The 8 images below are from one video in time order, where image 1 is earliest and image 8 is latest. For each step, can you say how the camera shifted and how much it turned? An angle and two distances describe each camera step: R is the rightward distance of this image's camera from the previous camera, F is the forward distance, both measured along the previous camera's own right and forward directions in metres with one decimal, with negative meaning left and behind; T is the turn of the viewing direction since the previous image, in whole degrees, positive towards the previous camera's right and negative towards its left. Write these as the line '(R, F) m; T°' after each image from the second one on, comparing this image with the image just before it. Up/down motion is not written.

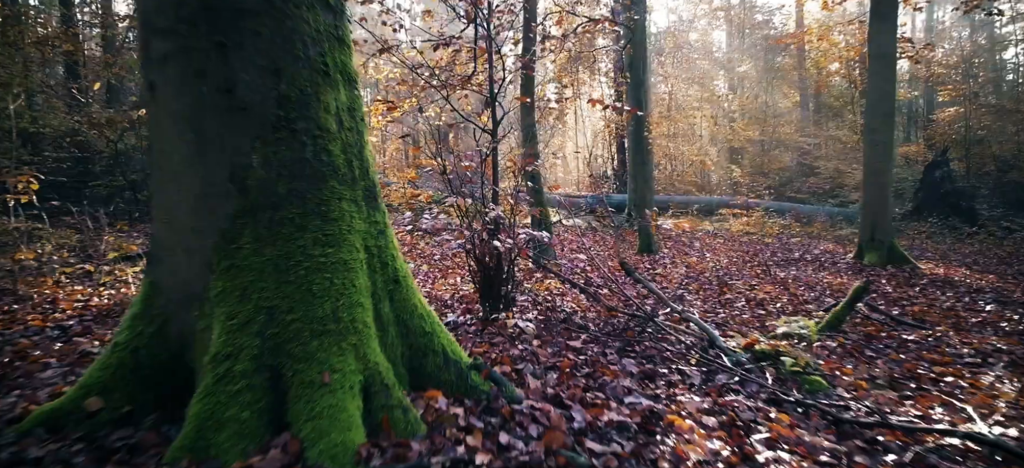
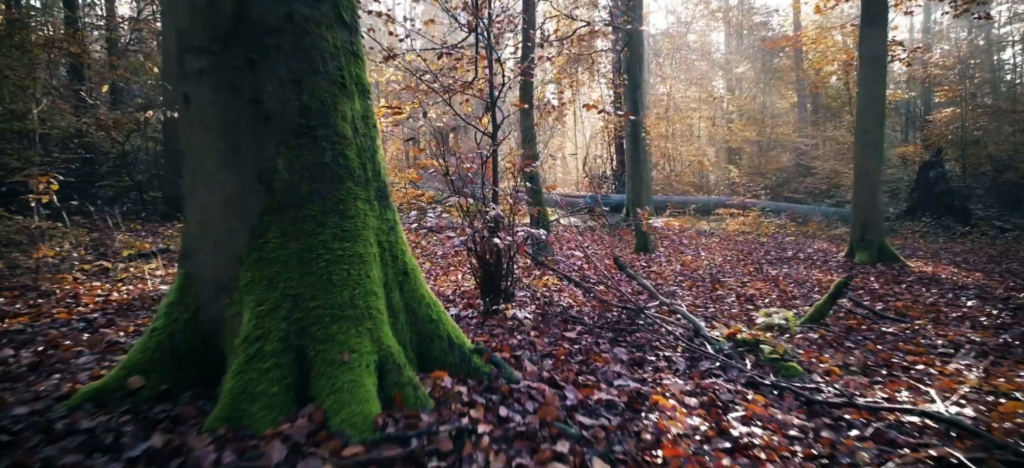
(0.0, -0.3) m; 0°
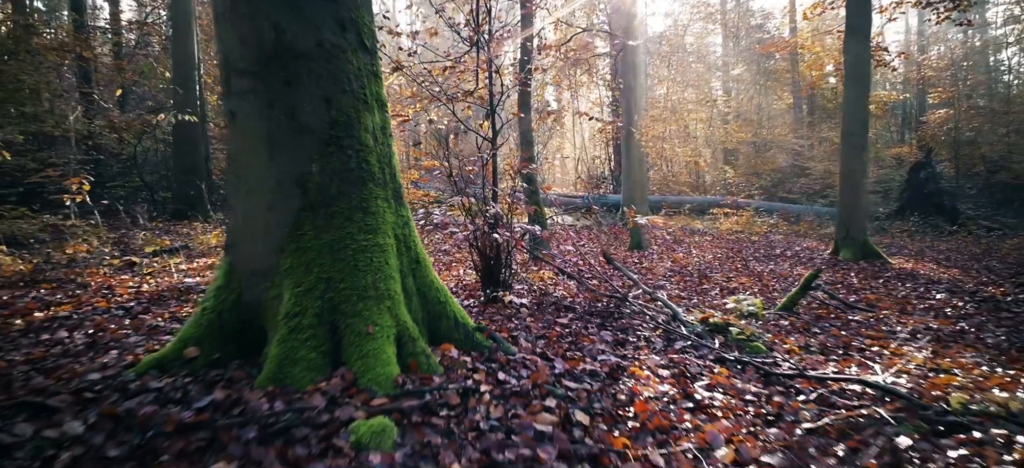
(0.0, -0.5) m; 0°
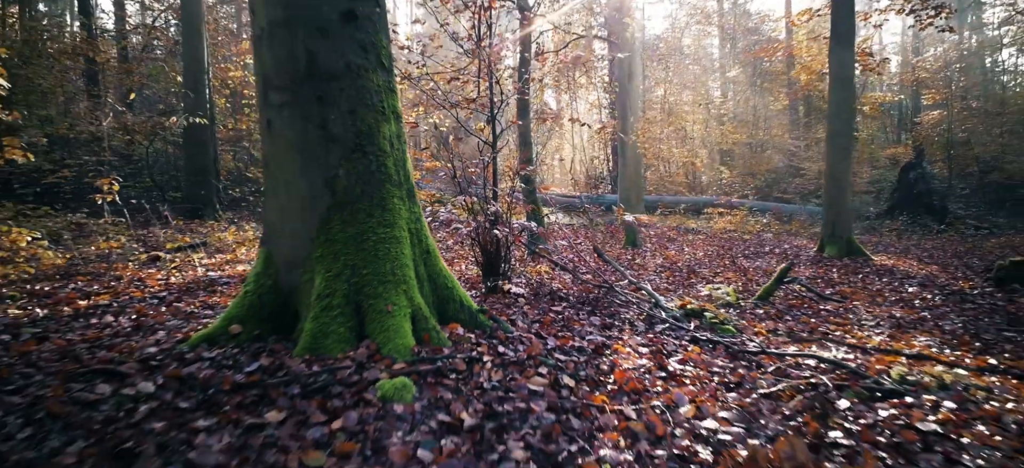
(0.0, -0.5) m; 0°
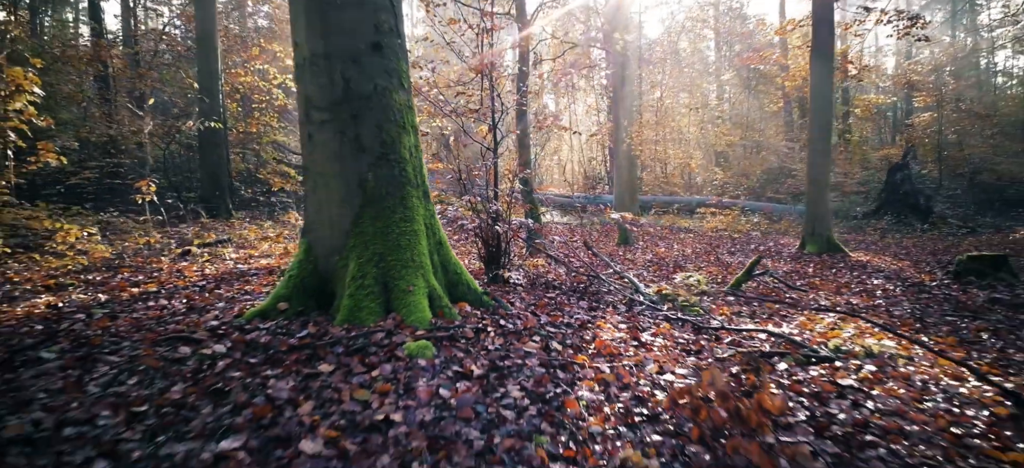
(0.0, -0.7) m; 0°
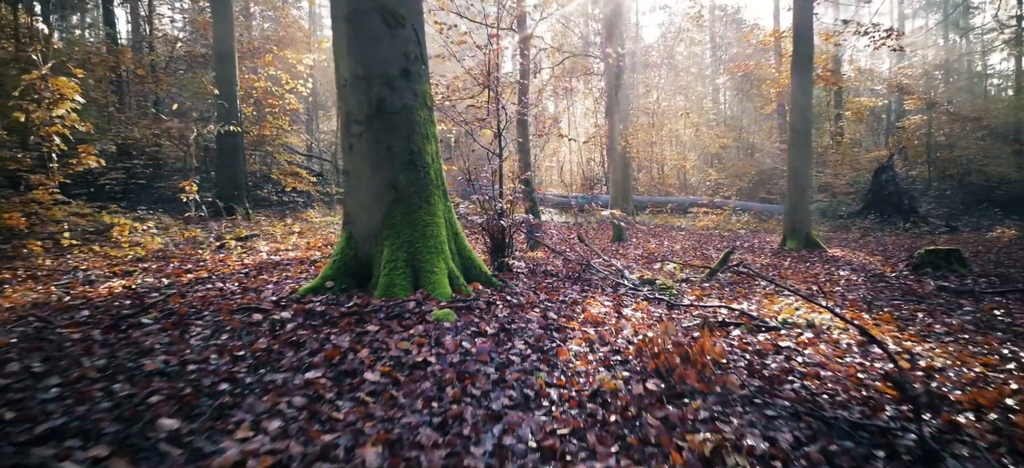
(-0.1, -1.0) m; 0°
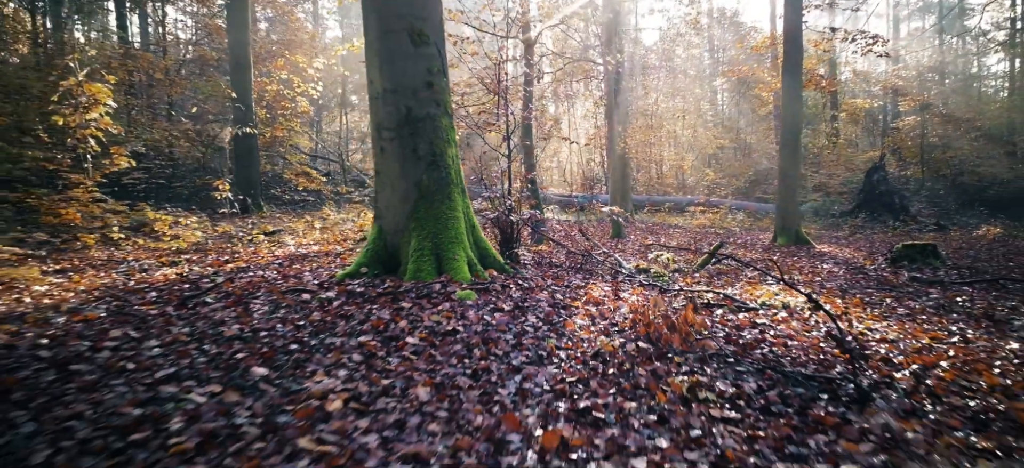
(-0.1, -0.8) m; 0°
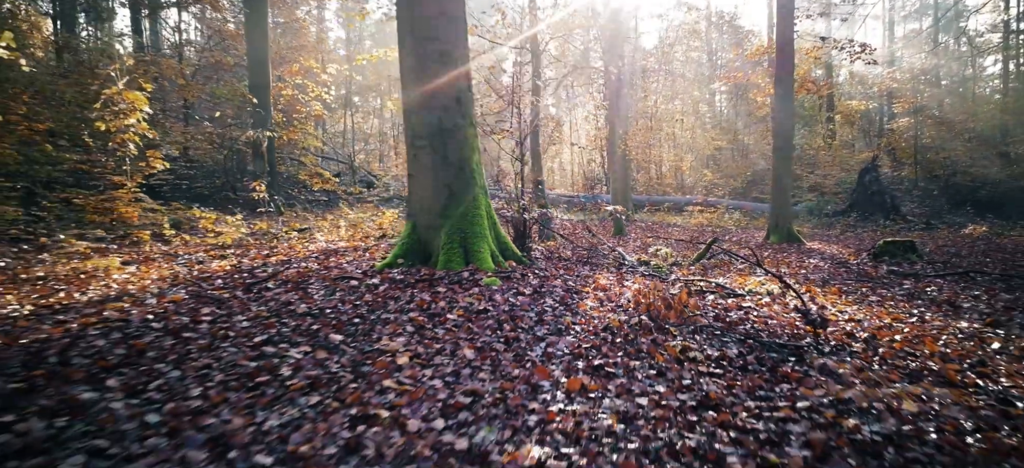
(-0.3, -0.9) m; 0°
